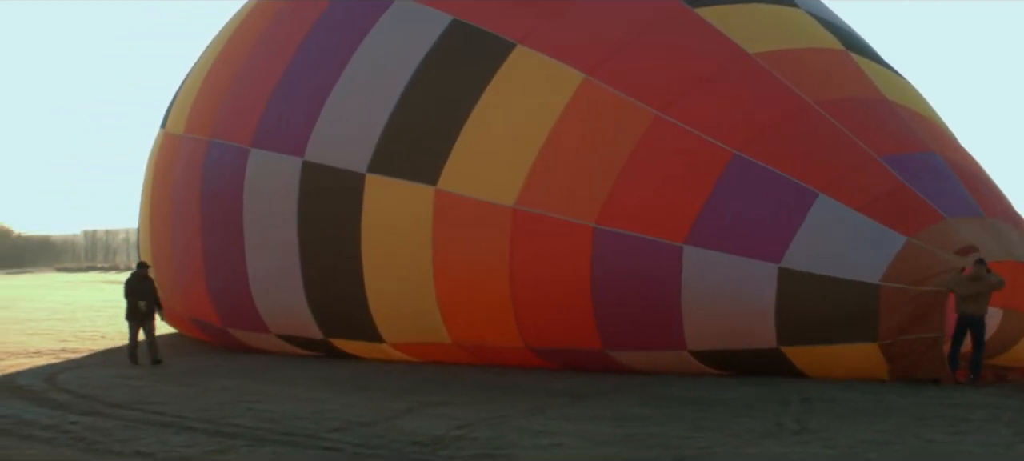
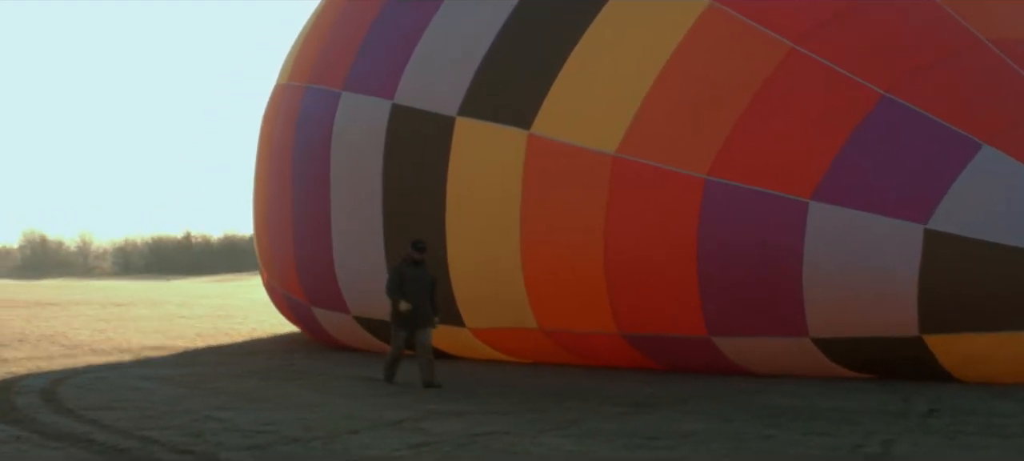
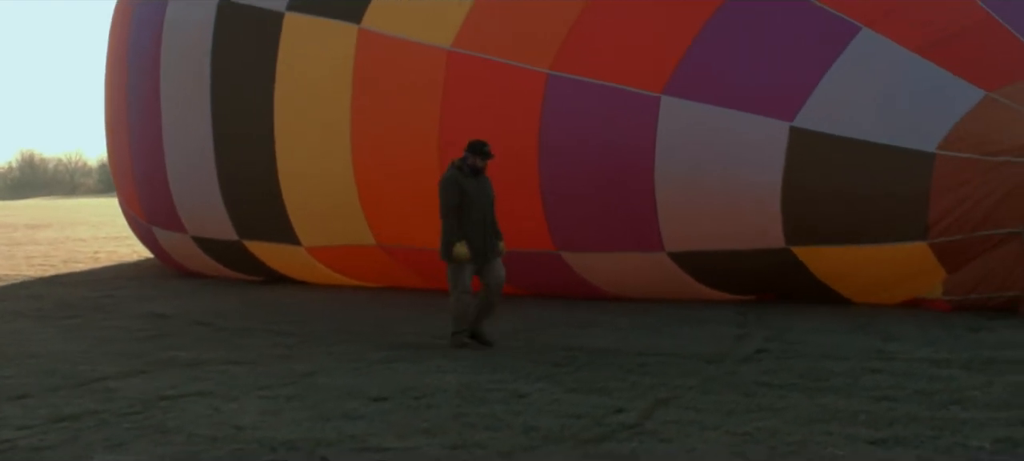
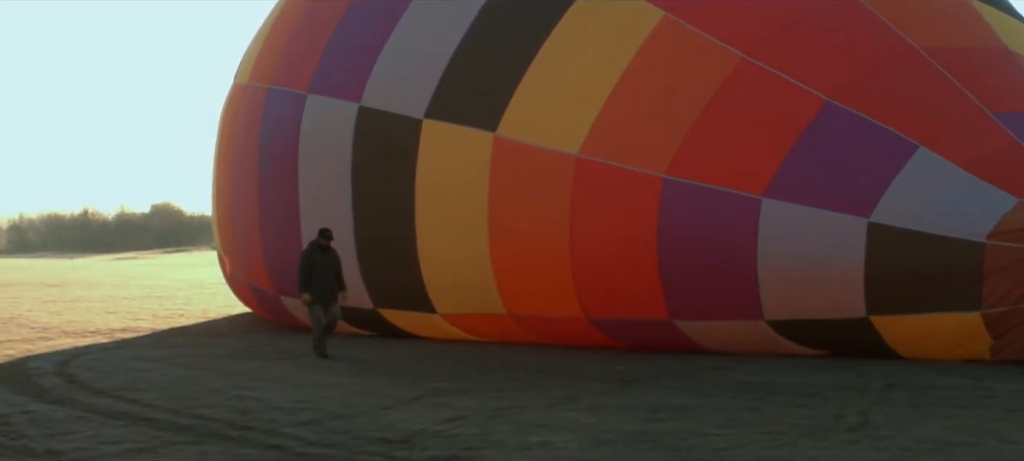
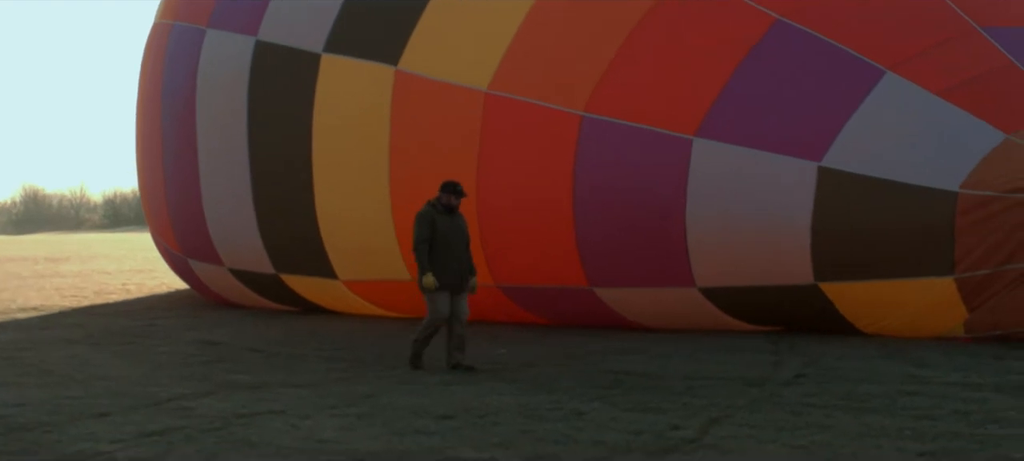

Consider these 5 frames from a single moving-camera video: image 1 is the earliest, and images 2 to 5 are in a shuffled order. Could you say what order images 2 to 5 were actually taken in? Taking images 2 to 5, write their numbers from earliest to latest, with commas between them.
4, 2, 5, 3
